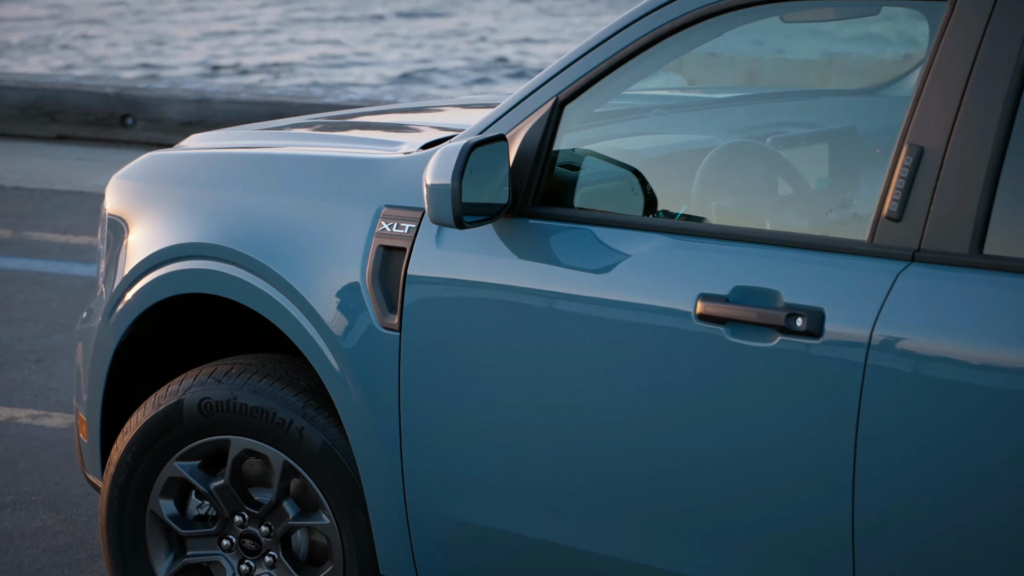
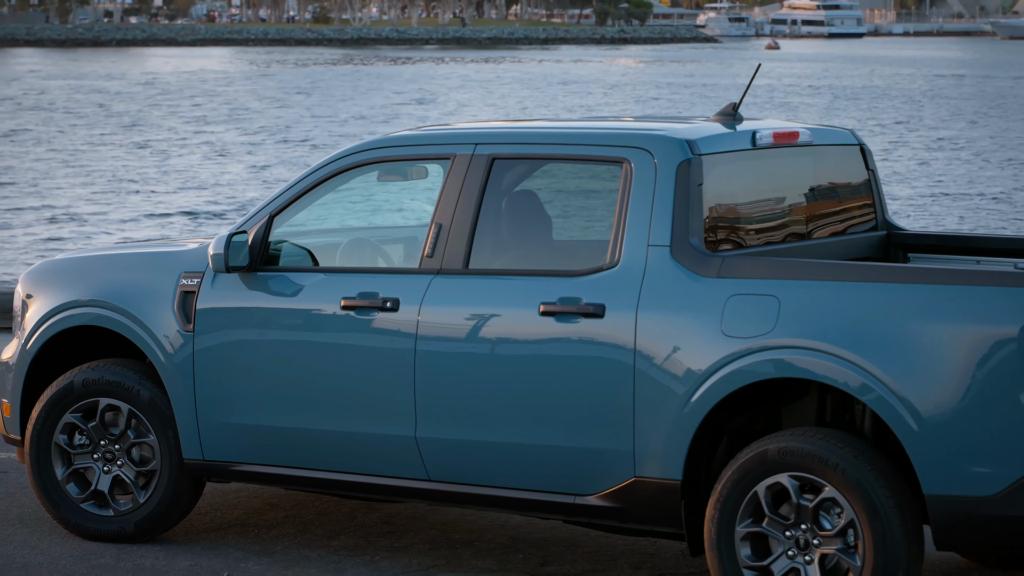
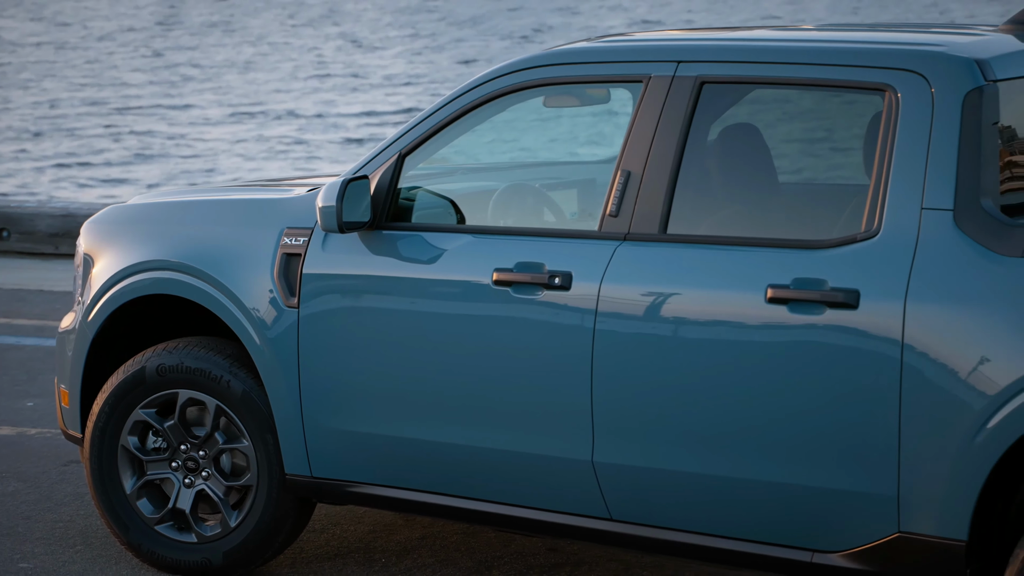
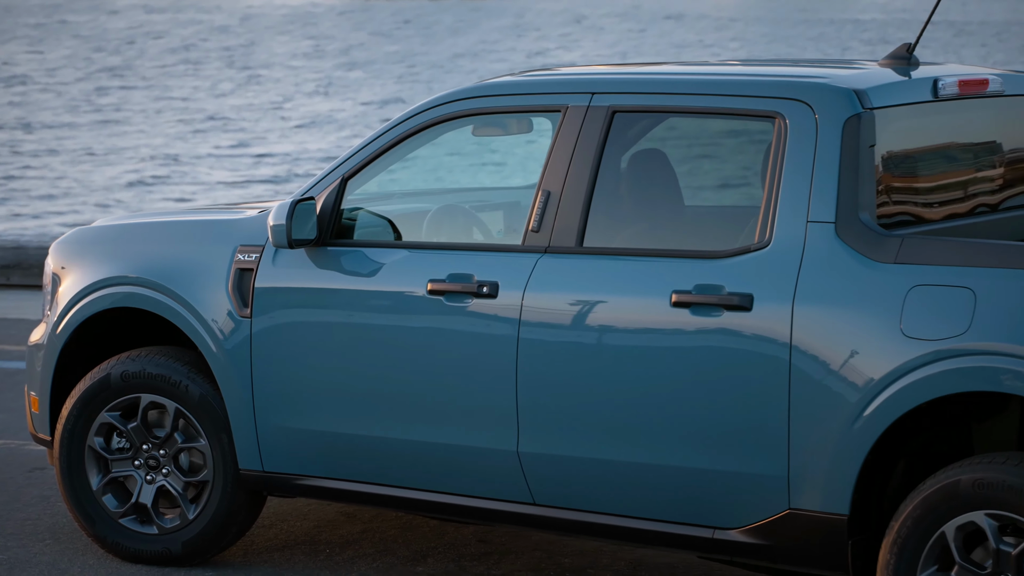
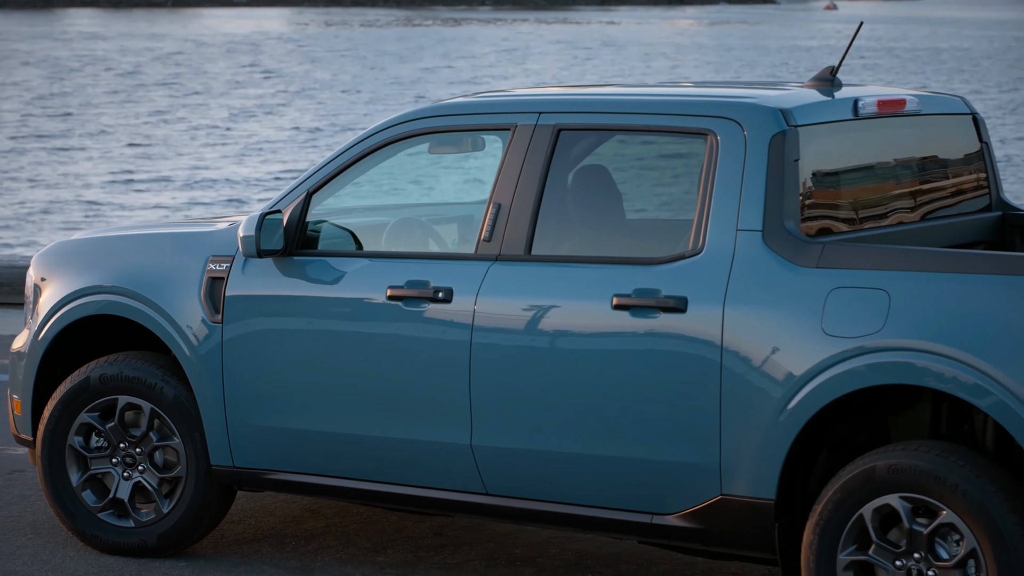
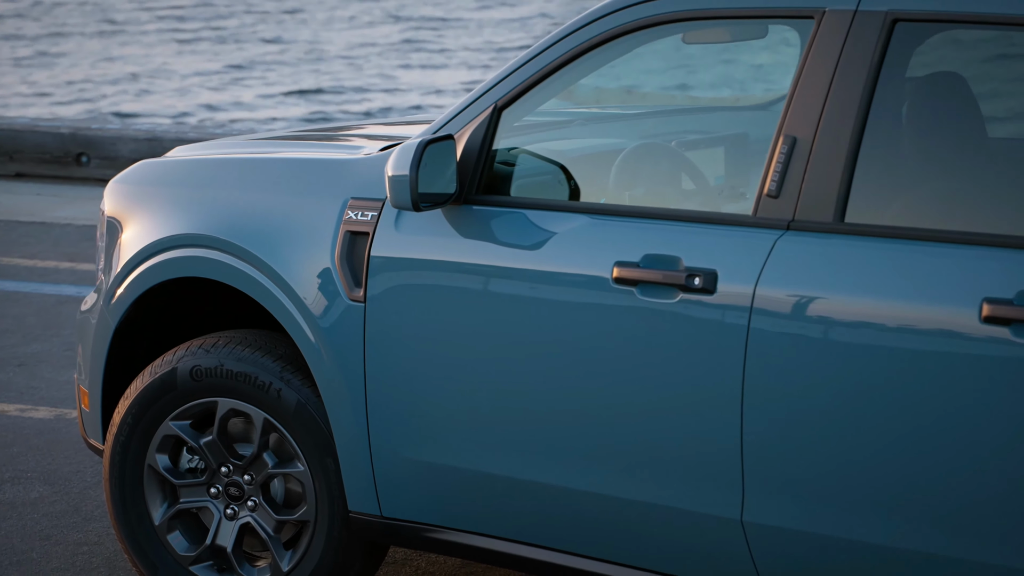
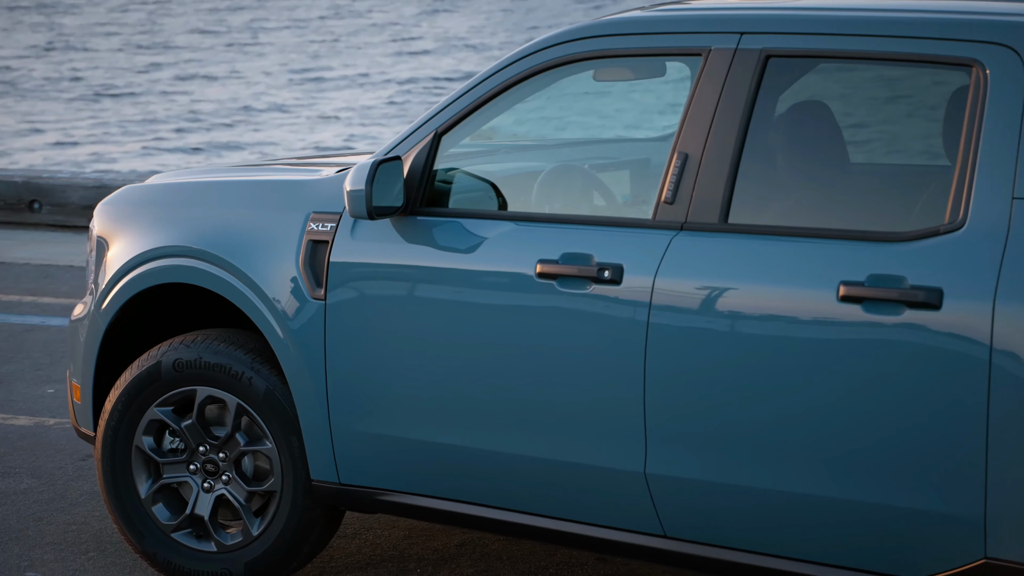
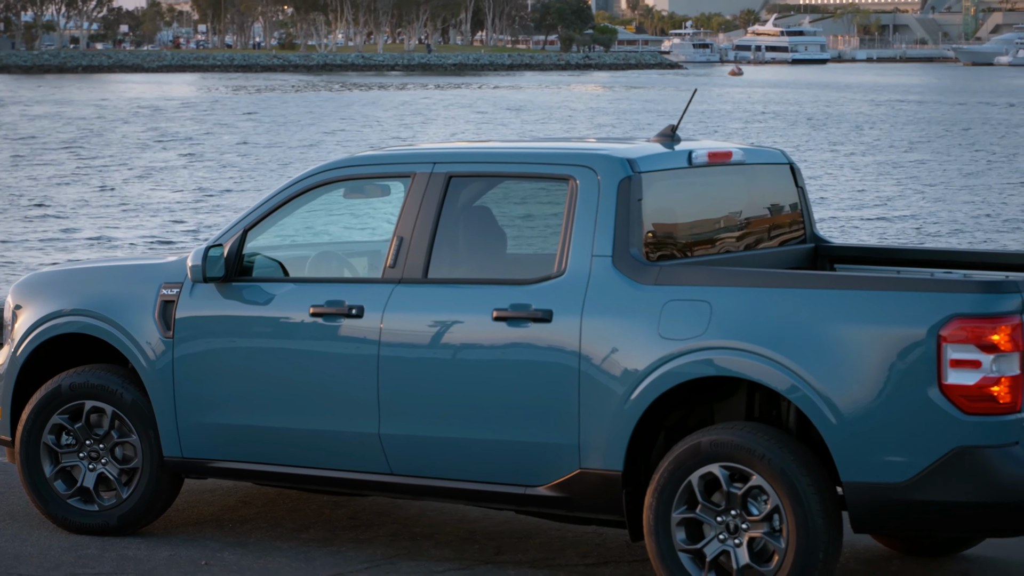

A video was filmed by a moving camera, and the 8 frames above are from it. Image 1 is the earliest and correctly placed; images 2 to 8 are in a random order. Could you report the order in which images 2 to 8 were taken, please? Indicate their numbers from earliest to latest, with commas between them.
6, 7, 3, 4, 5, 2, 8
